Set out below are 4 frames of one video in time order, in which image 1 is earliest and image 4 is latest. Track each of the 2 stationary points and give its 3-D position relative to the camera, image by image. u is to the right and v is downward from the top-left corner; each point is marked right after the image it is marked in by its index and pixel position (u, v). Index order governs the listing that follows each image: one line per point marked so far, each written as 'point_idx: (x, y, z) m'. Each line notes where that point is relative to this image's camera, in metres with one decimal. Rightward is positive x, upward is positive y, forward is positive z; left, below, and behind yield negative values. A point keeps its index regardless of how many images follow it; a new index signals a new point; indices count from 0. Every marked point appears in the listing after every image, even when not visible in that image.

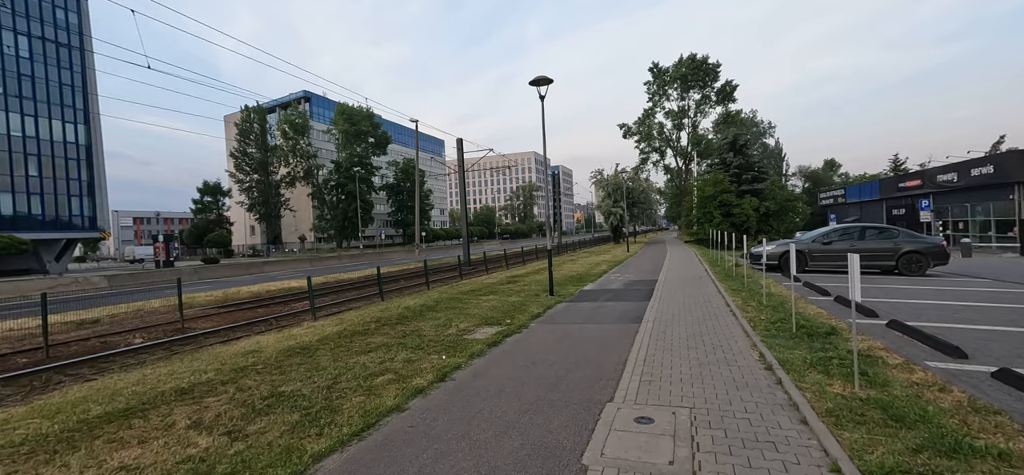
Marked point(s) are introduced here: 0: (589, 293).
0: (+2.2, -1.6, +12.8) m
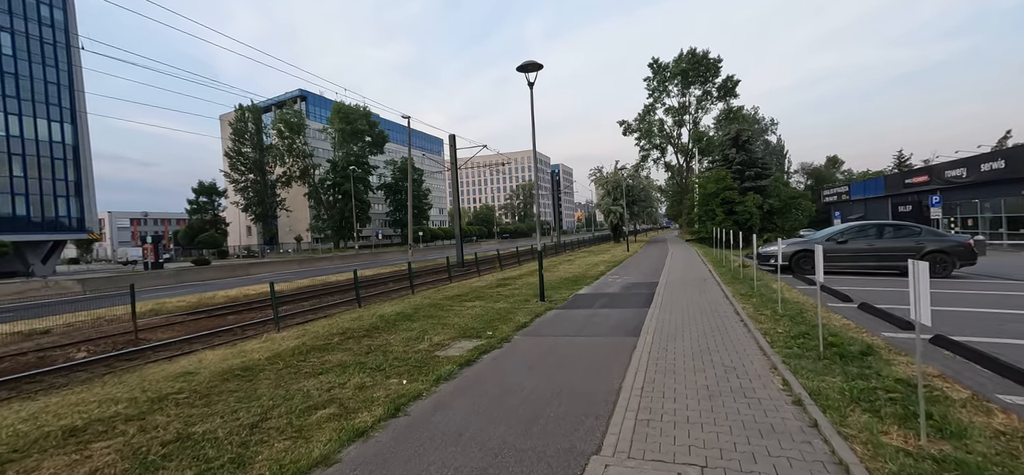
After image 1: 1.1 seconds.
0: (+1.9, -1.6, +11.7) m
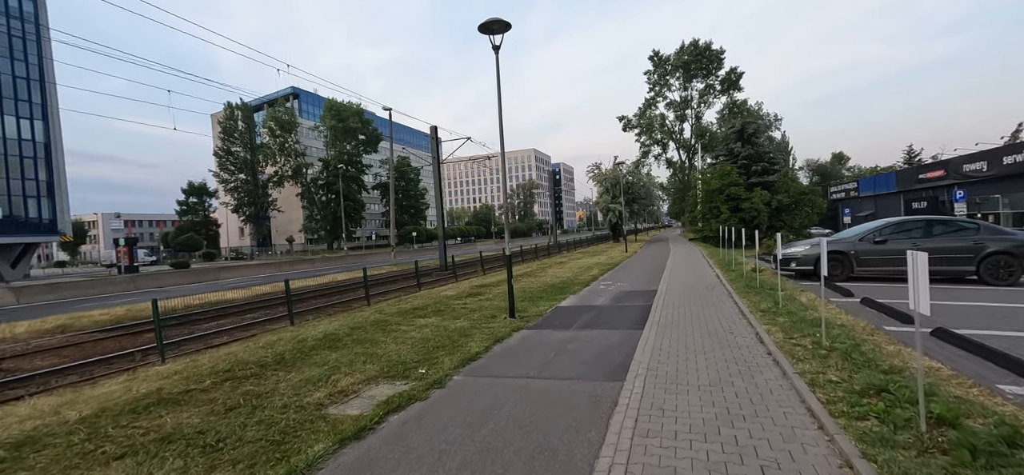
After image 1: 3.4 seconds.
0: (+1.1, -1.6, +9.6) m
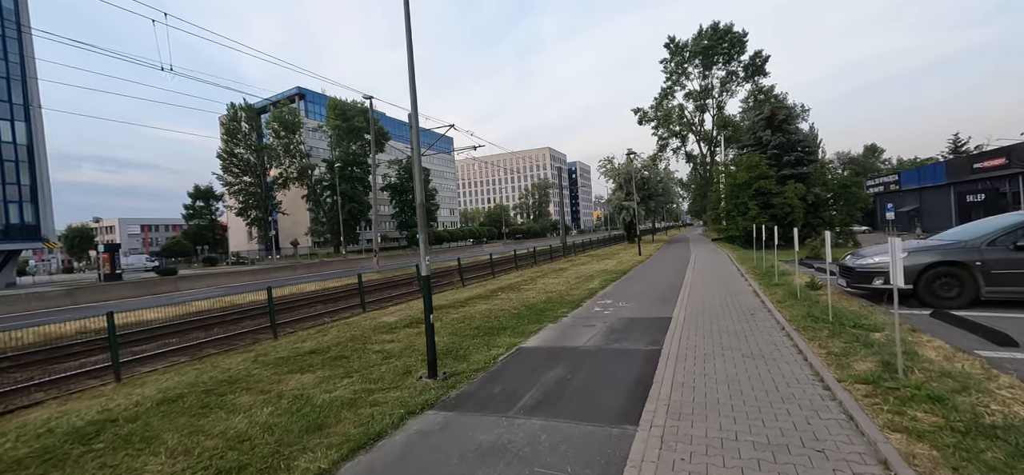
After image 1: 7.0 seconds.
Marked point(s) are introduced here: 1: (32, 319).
0: (+0.2, -1.7, +6.1) m
1: (-15.8, -2.6, +14.9) m
